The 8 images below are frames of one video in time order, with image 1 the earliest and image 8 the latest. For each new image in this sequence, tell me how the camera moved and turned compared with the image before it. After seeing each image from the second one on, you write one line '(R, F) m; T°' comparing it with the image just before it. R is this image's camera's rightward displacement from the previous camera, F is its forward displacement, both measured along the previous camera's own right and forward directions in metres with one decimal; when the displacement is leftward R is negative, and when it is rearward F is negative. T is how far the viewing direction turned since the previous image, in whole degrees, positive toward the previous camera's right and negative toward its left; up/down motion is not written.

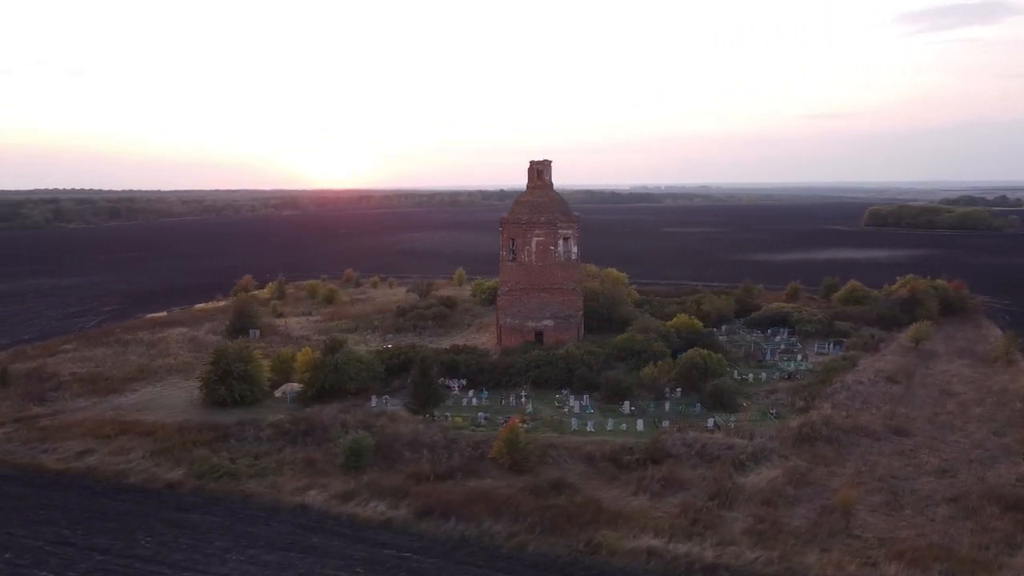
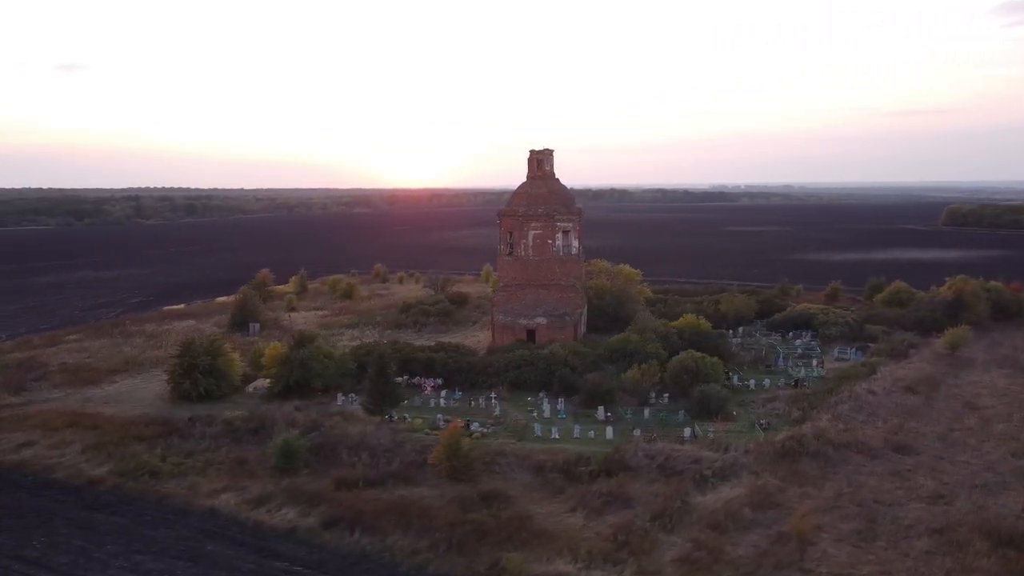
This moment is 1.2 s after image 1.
(+3.0, +1.7) m; -5°
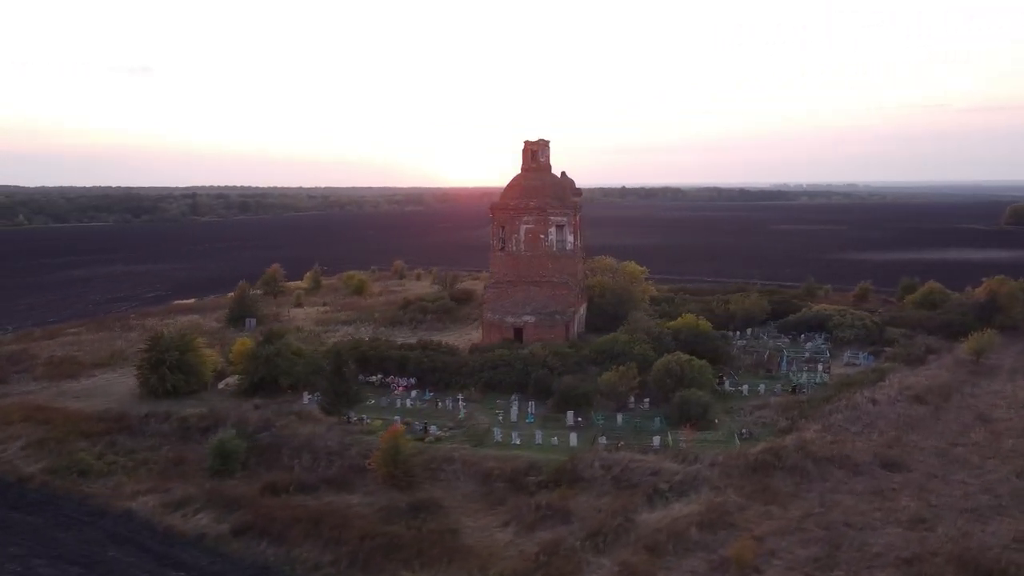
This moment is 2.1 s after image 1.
(+2.4, +1.4) m; -4°
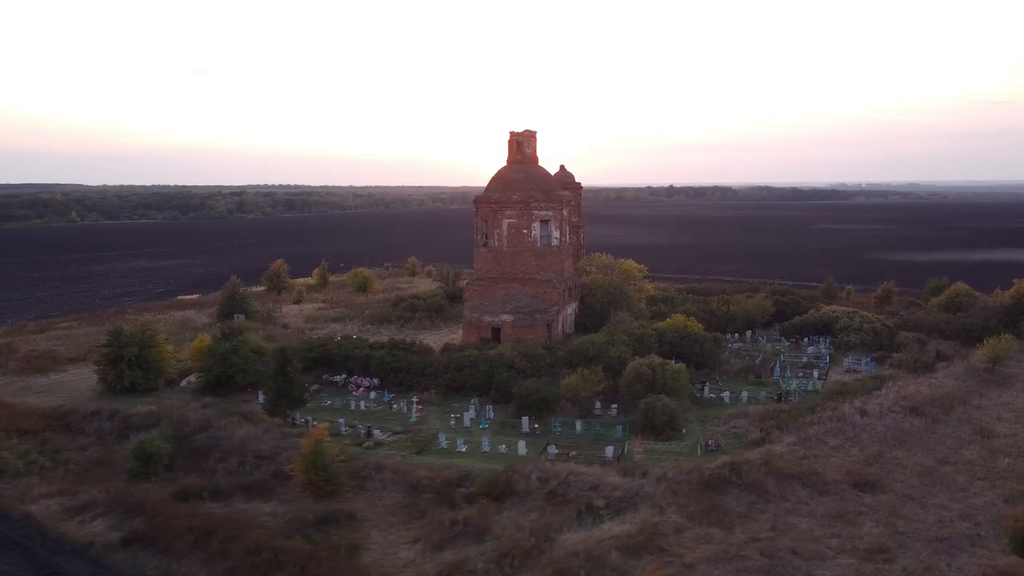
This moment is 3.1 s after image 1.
(+2.4, +1.4) m; -4°
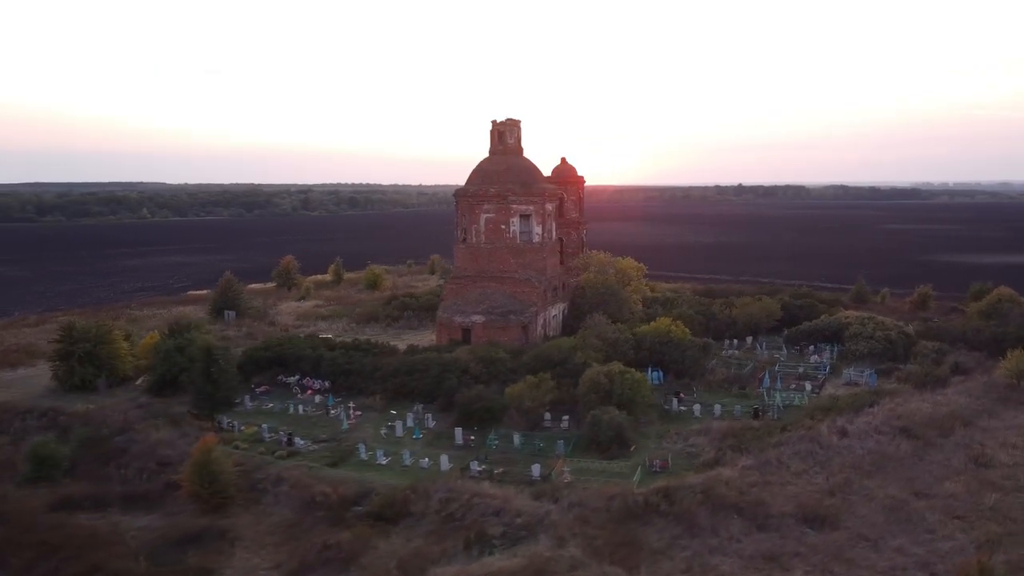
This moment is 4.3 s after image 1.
(+3.0, +1.8) m; -5°
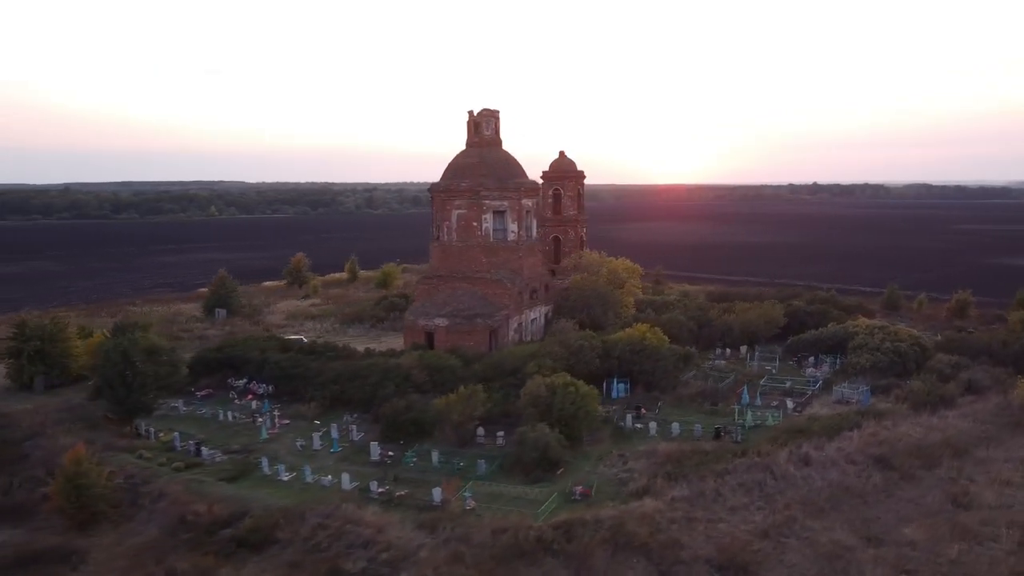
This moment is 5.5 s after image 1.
(+3.0, +1.8) m; -5°
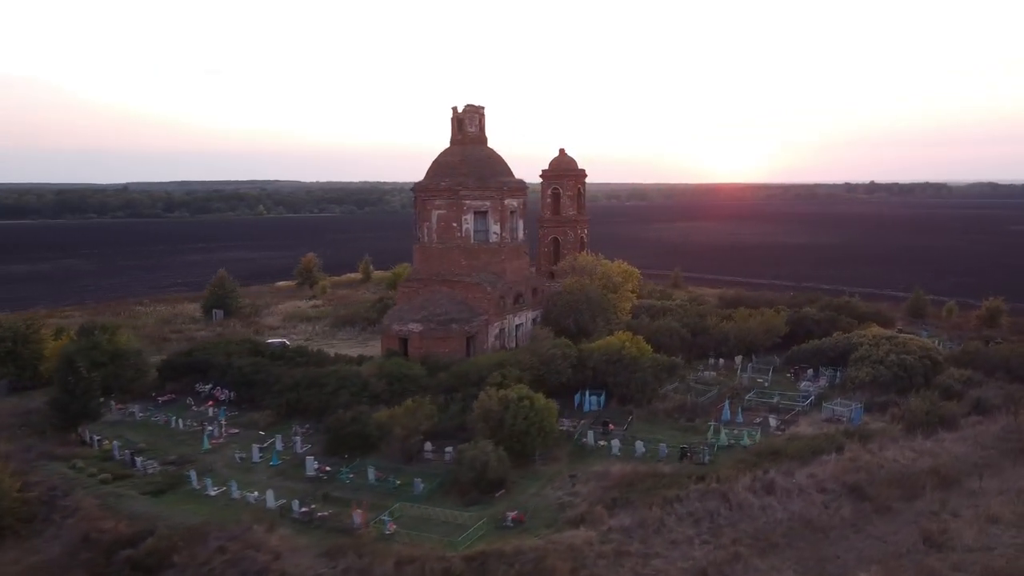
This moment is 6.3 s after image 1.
(+2.0, +1.2) m; -4°
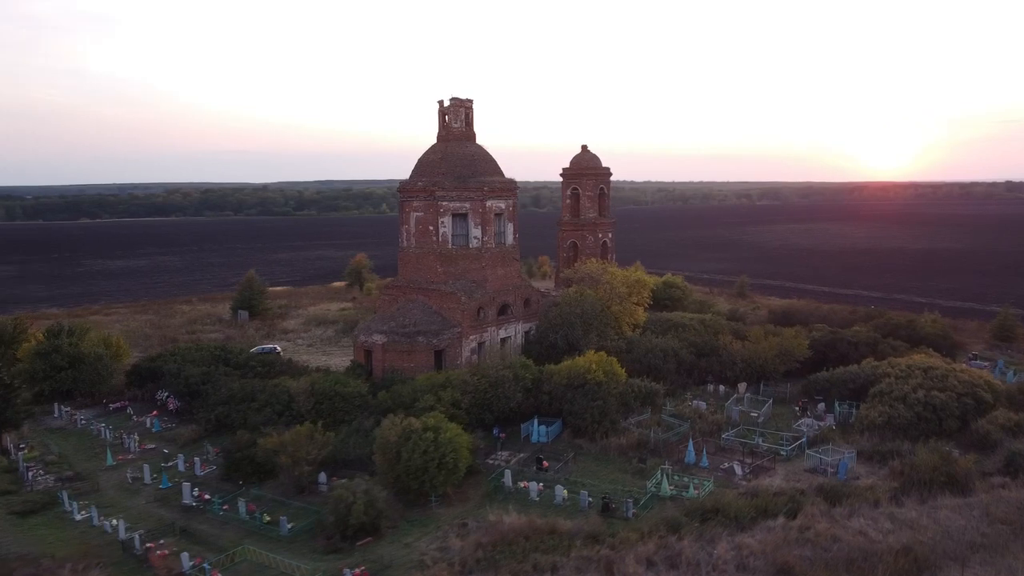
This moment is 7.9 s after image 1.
(+4.0, +2.4) m; -10°
